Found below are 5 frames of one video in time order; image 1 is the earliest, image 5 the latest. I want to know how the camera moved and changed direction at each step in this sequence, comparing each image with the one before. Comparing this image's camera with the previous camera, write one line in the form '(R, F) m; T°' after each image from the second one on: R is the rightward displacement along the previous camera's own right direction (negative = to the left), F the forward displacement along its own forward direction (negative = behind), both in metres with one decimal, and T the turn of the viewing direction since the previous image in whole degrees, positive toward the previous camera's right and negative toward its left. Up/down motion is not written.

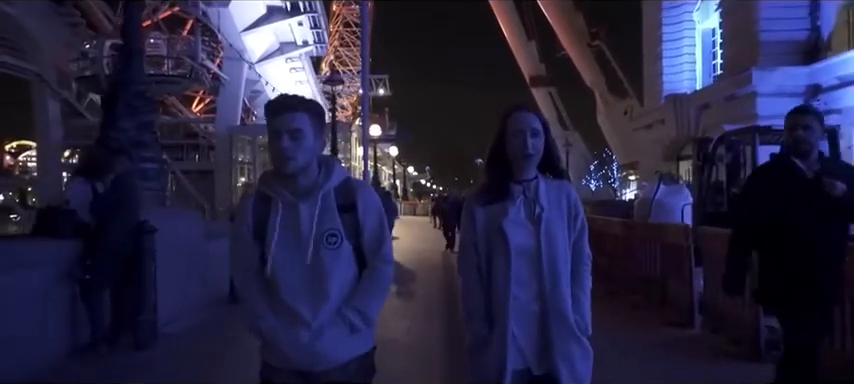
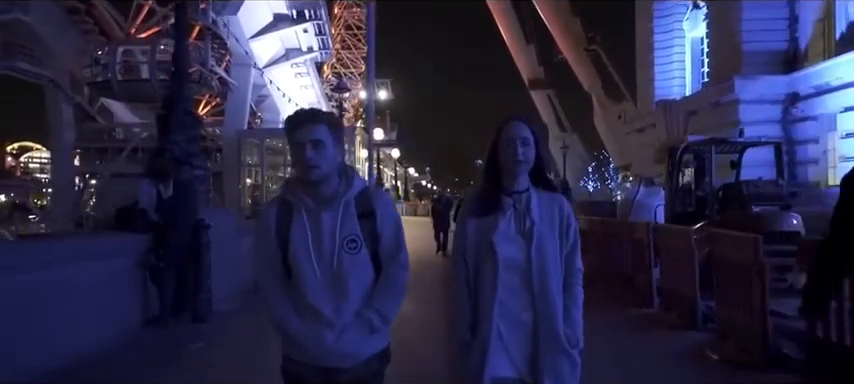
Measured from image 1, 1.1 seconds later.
(0.0, -1.0) m; 0°
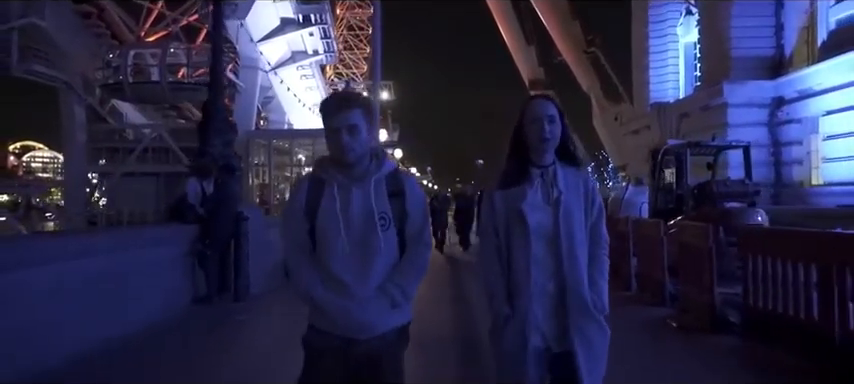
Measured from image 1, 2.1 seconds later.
(0.0, -0.9) m; 0°
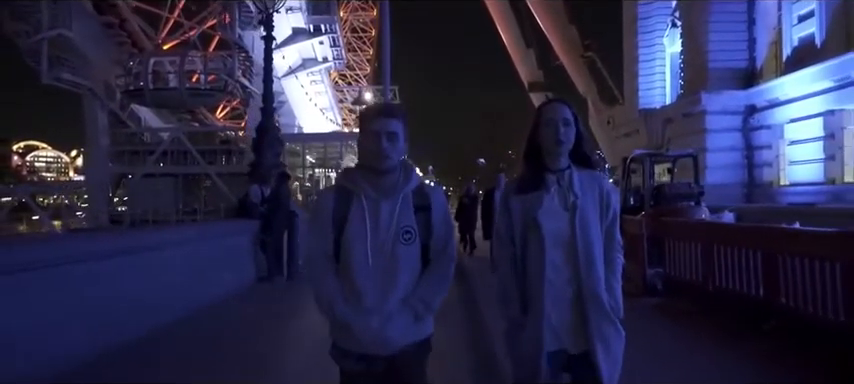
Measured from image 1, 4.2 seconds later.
(-0.1, -1.8) m; 0°
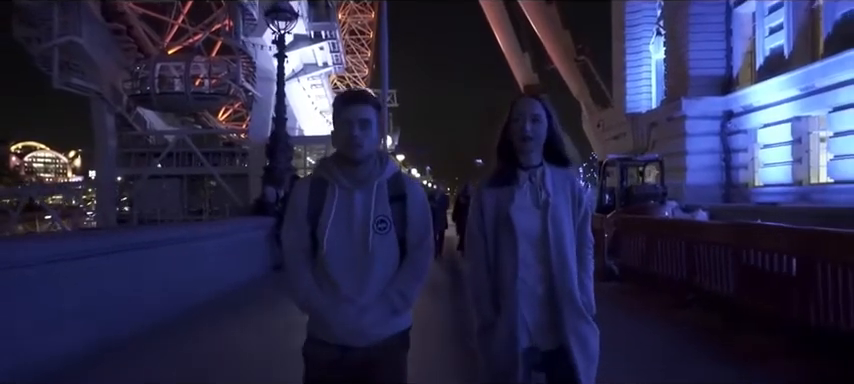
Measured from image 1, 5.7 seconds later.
(0.0, -1.2) m; 0°
